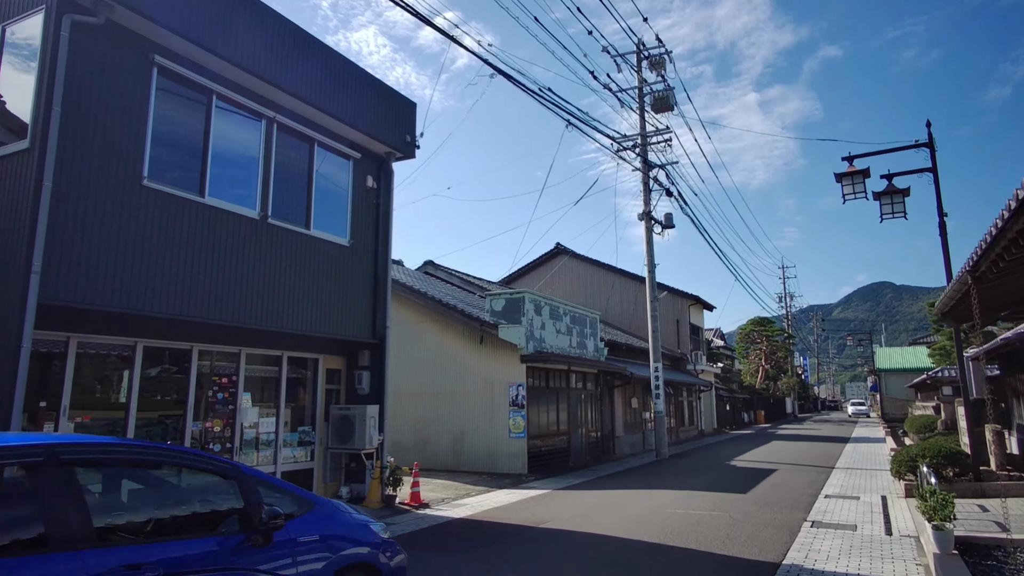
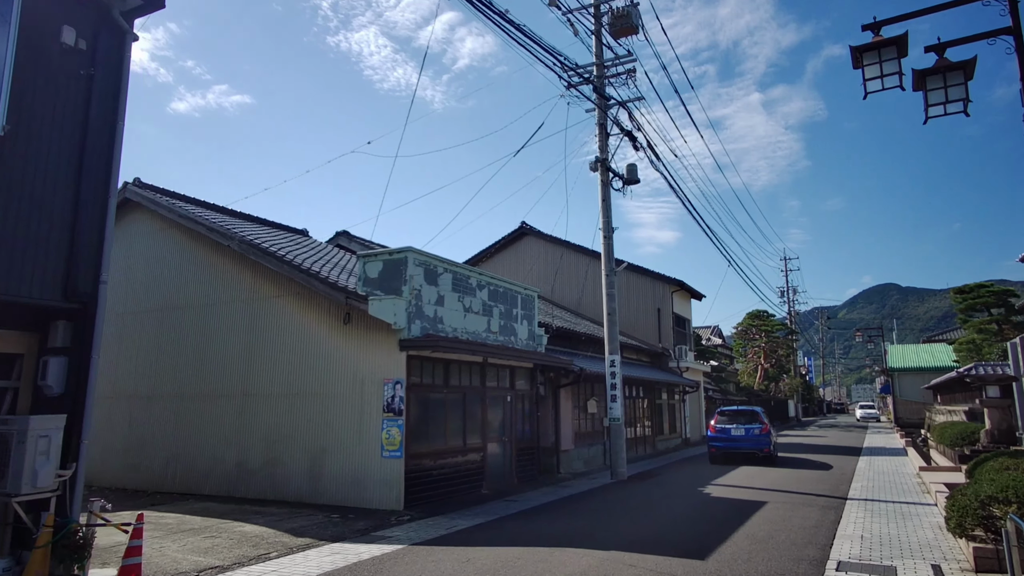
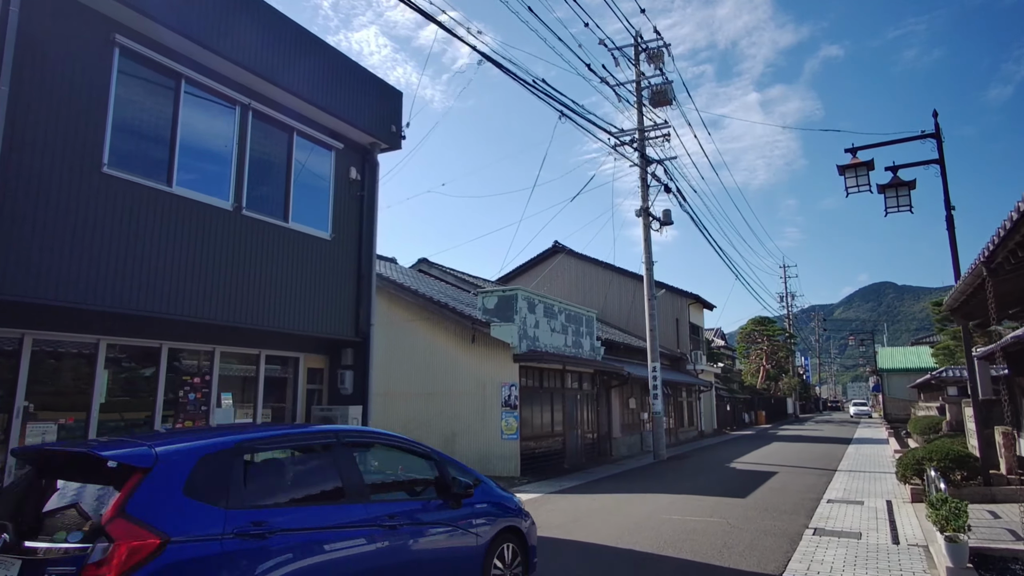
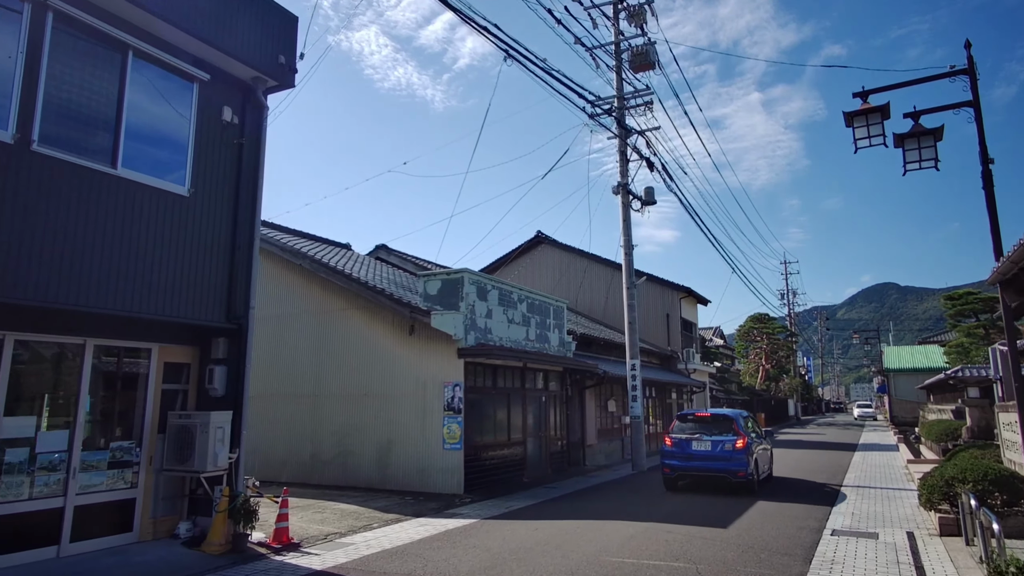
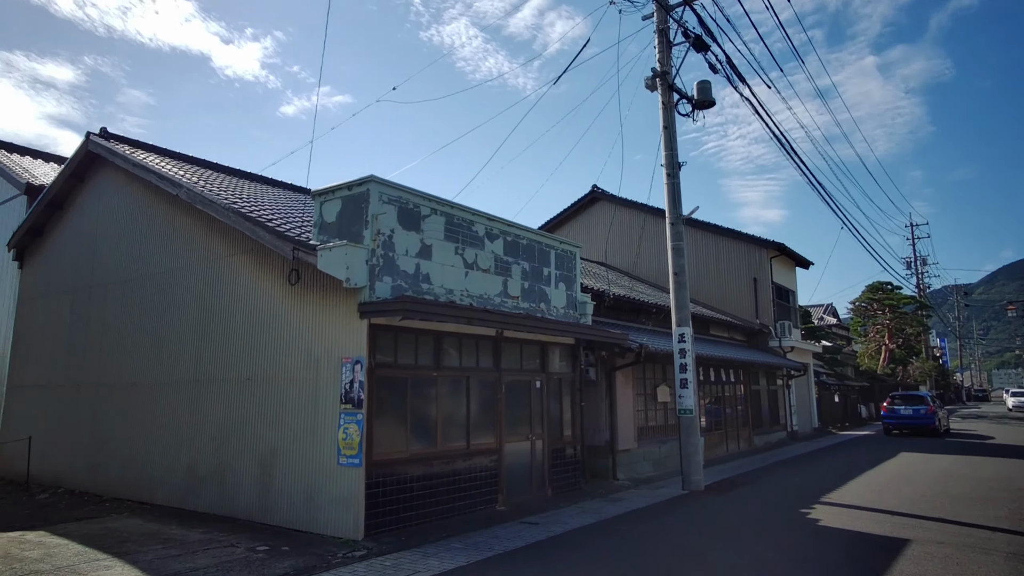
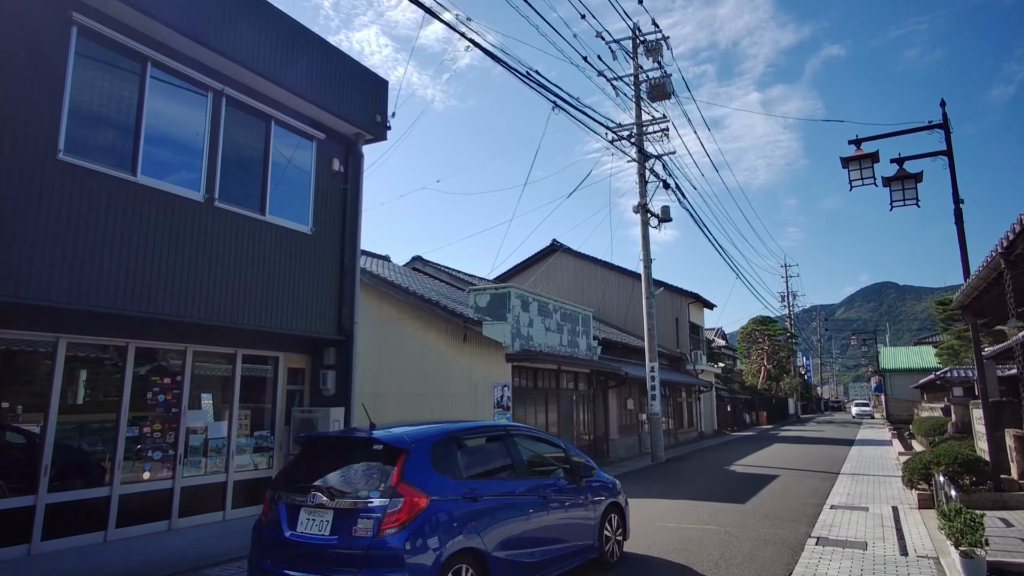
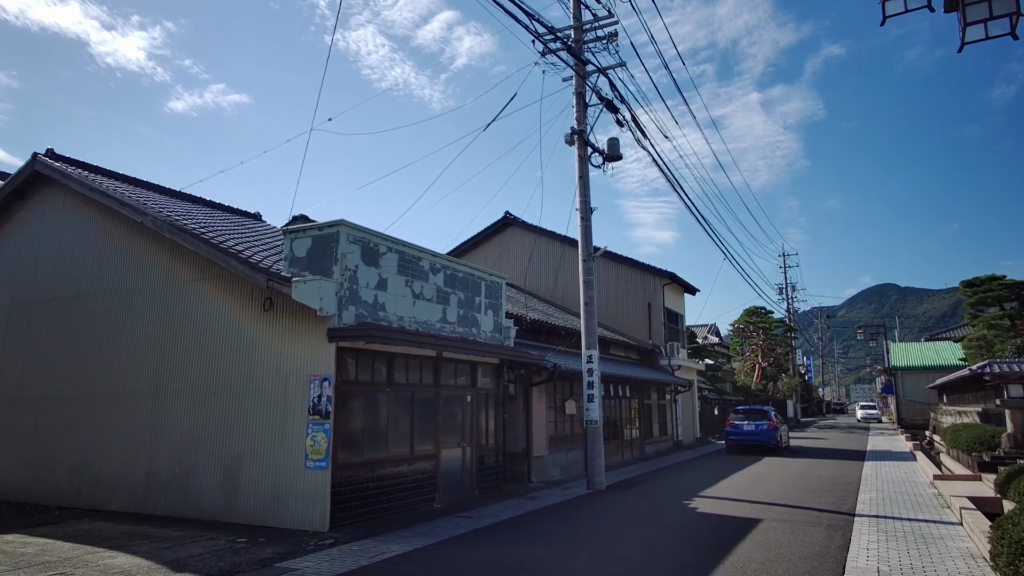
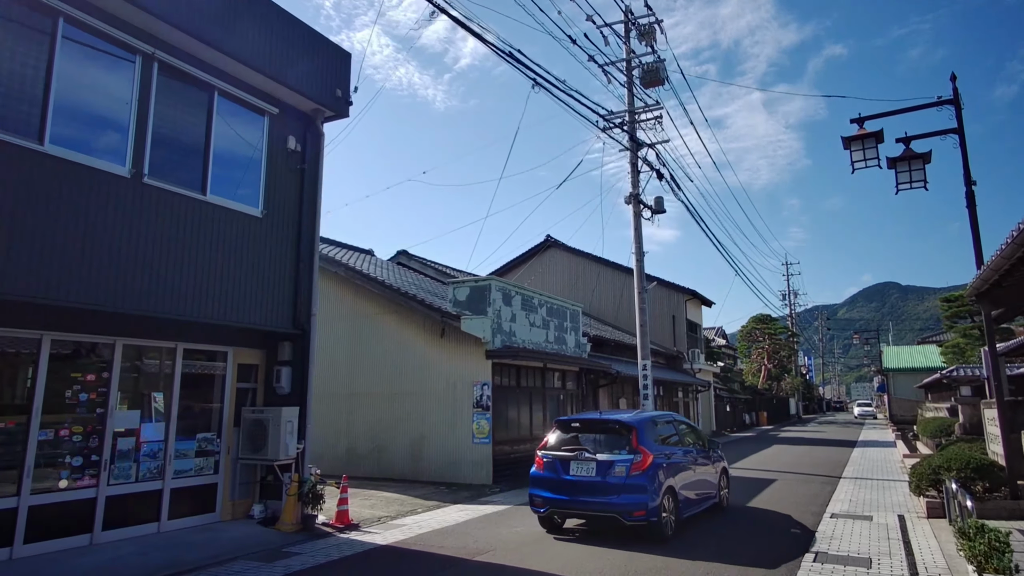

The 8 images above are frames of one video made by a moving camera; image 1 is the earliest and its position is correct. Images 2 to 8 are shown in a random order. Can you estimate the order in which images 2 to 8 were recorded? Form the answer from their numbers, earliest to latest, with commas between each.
3, 6, 8, 4, 2, 7, 5
